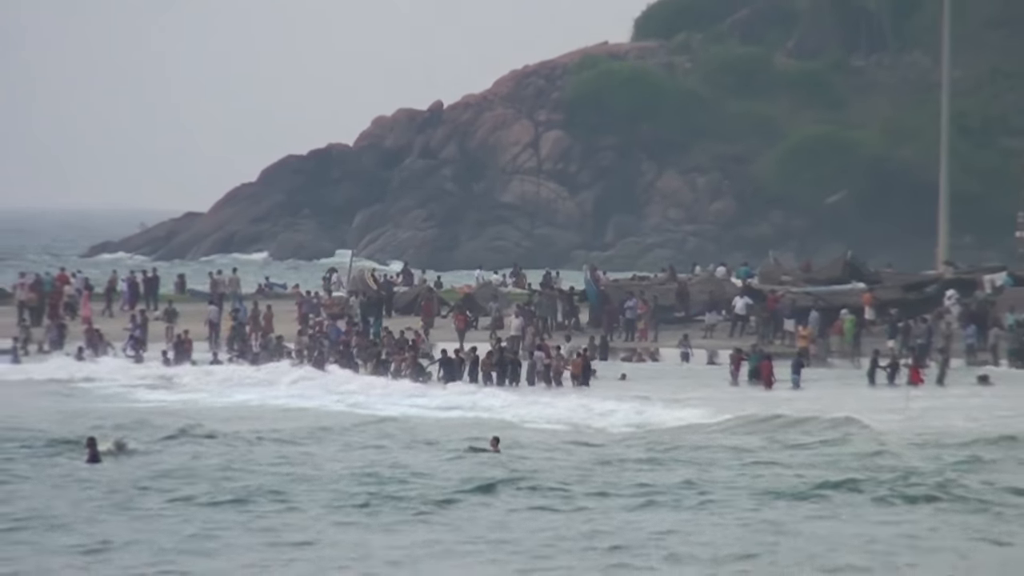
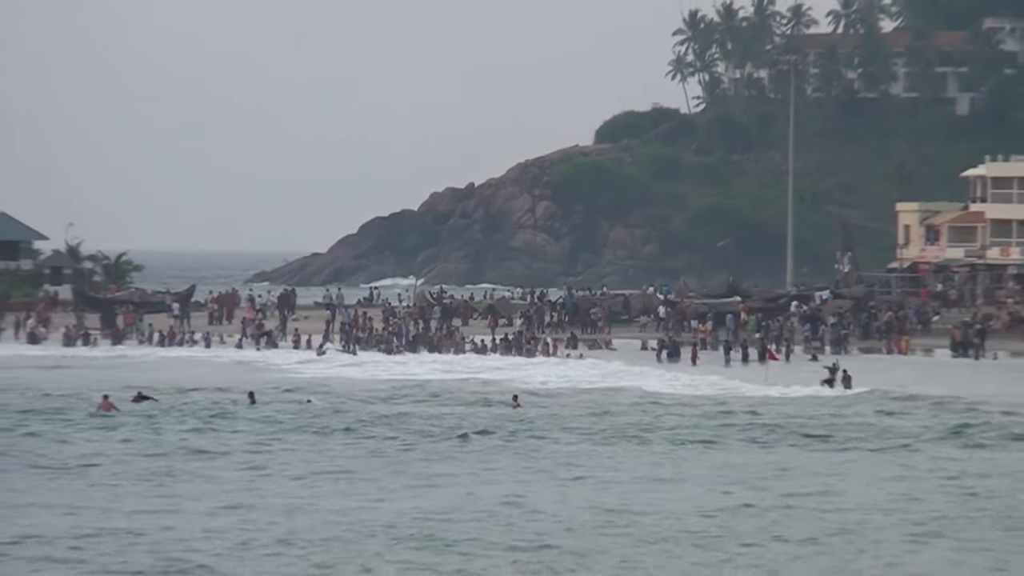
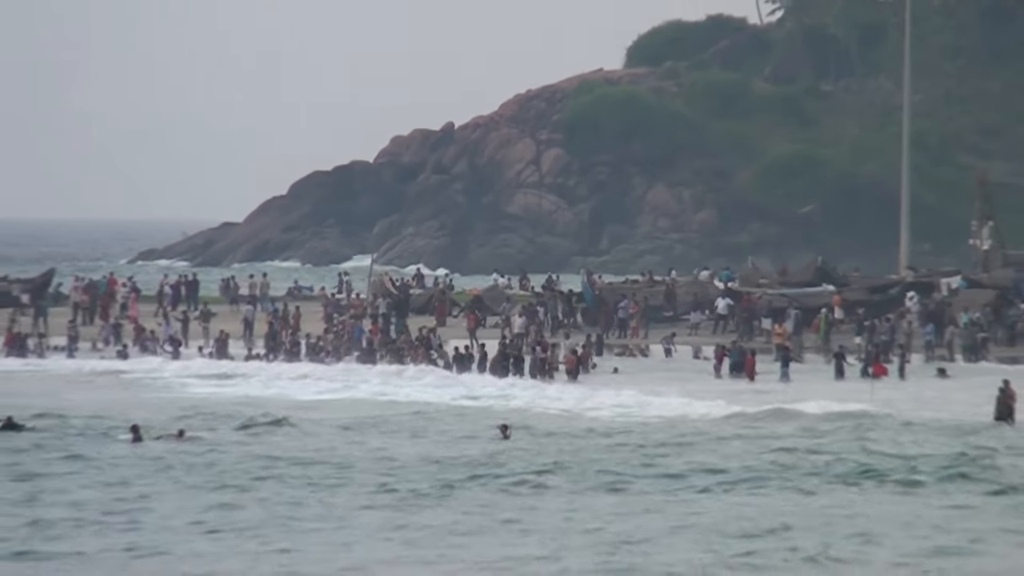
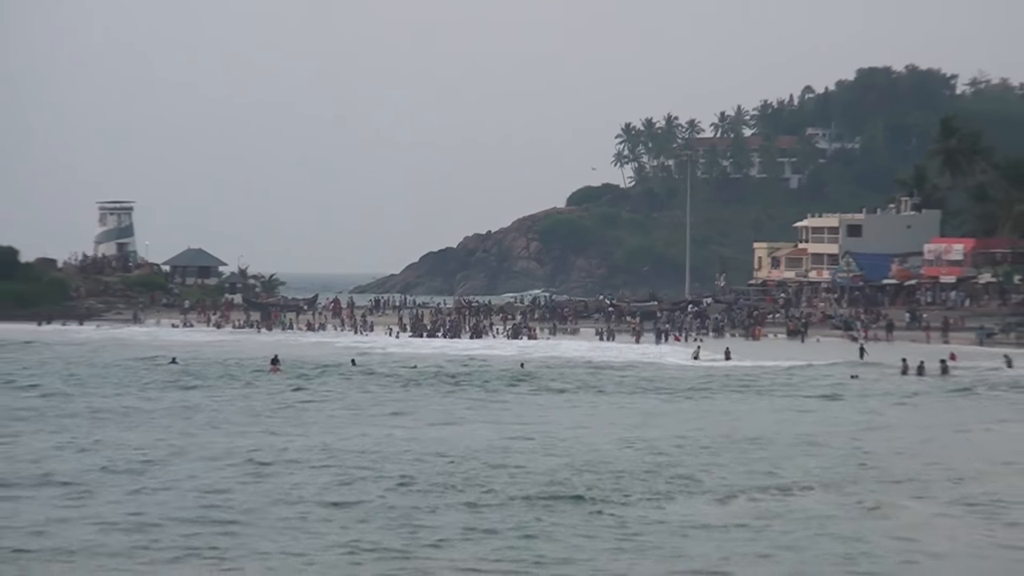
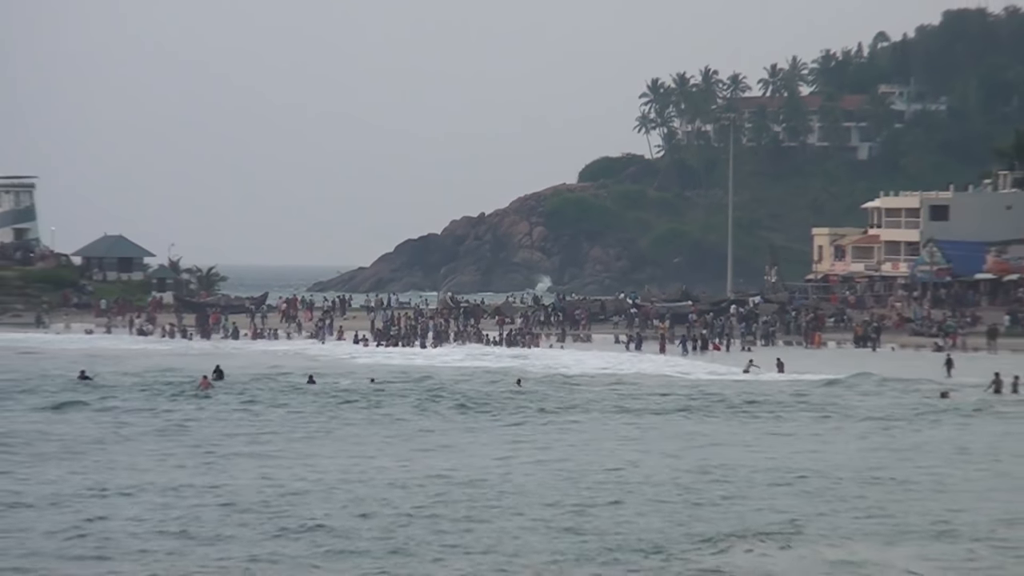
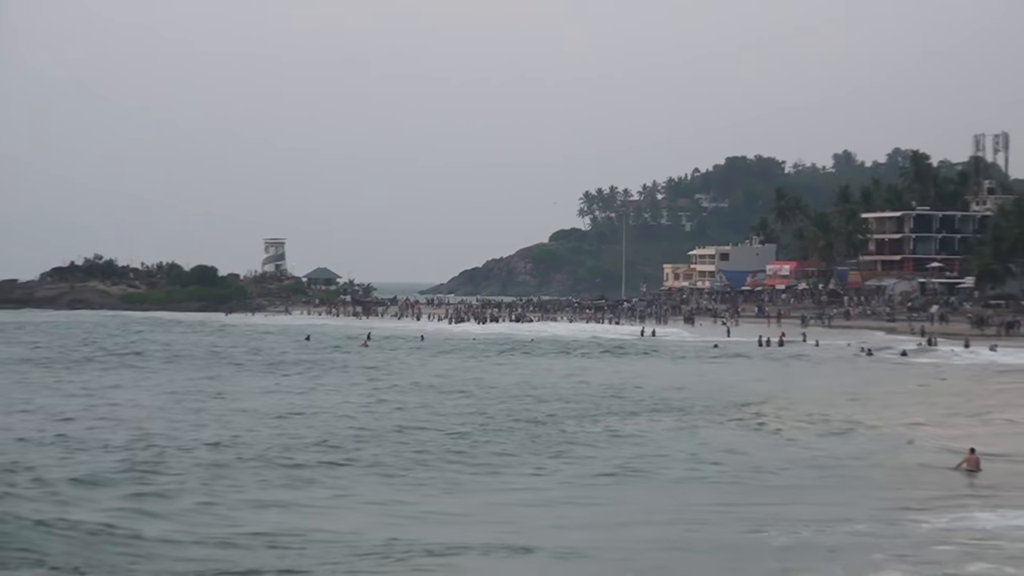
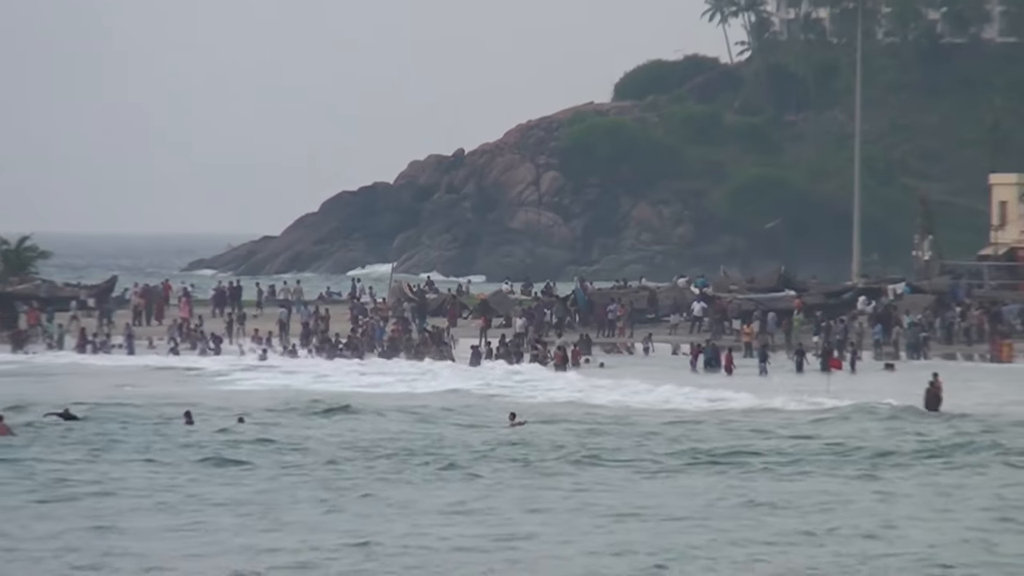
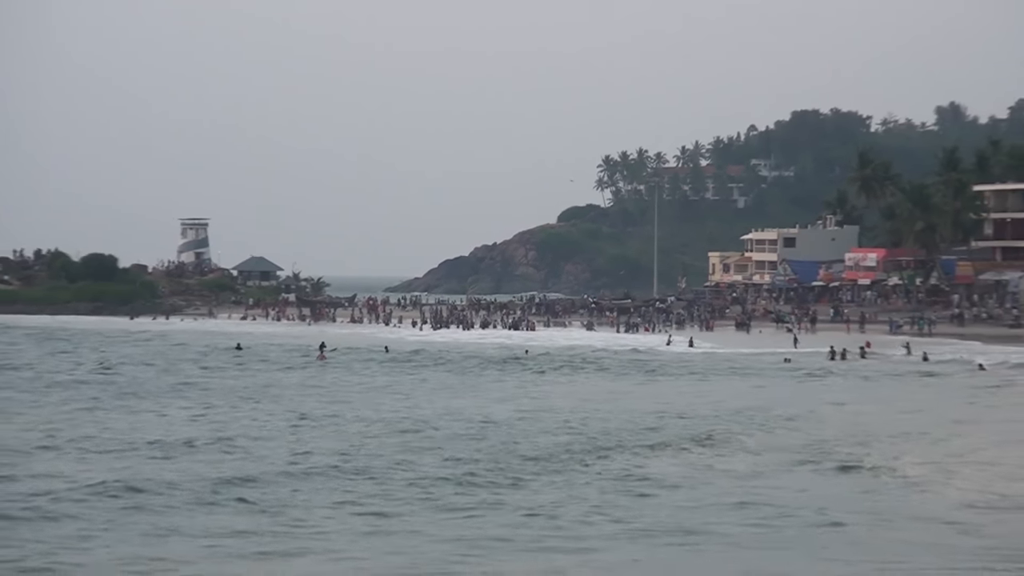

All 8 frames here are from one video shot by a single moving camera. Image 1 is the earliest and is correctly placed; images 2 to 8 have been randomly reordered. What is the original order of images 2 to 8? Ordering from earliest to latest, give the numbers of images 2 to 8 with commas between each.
3, 7, 2, 5, 4, 8, 6
